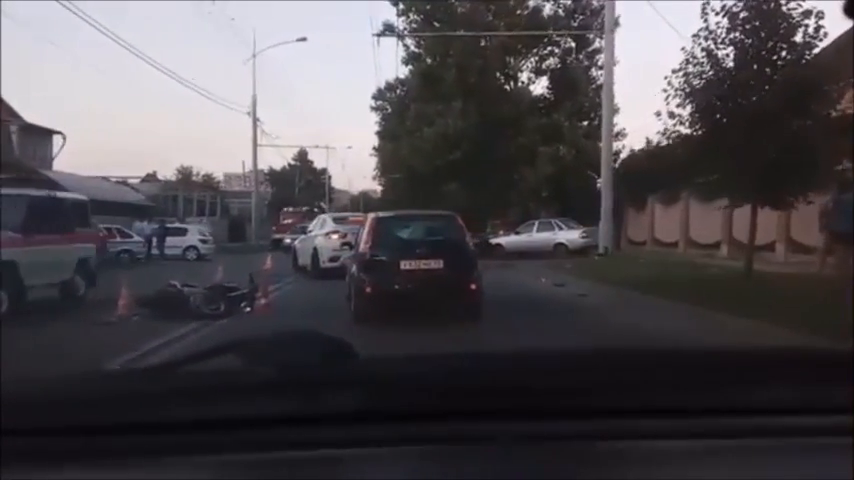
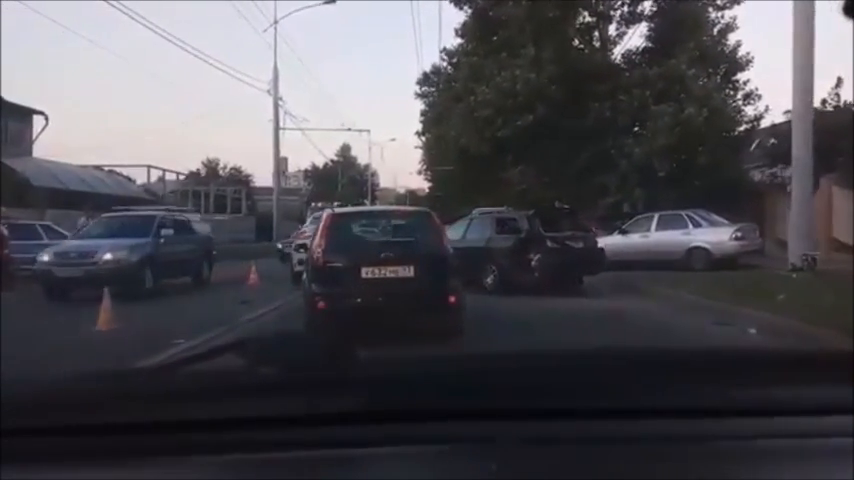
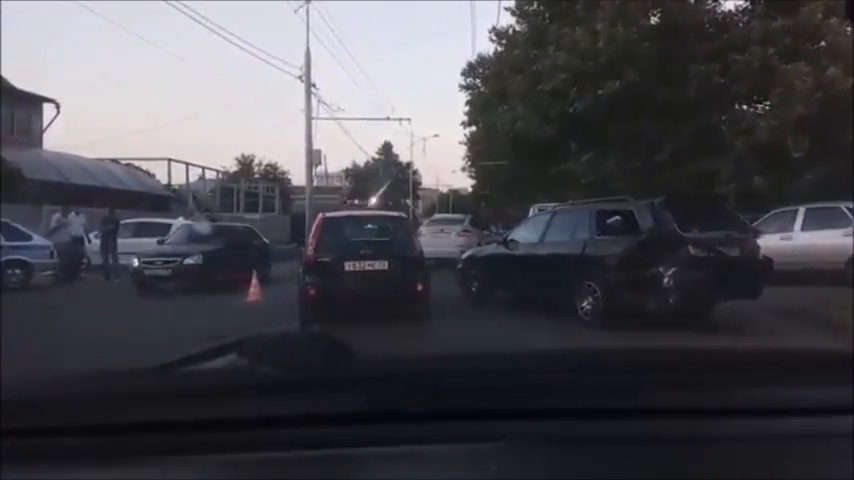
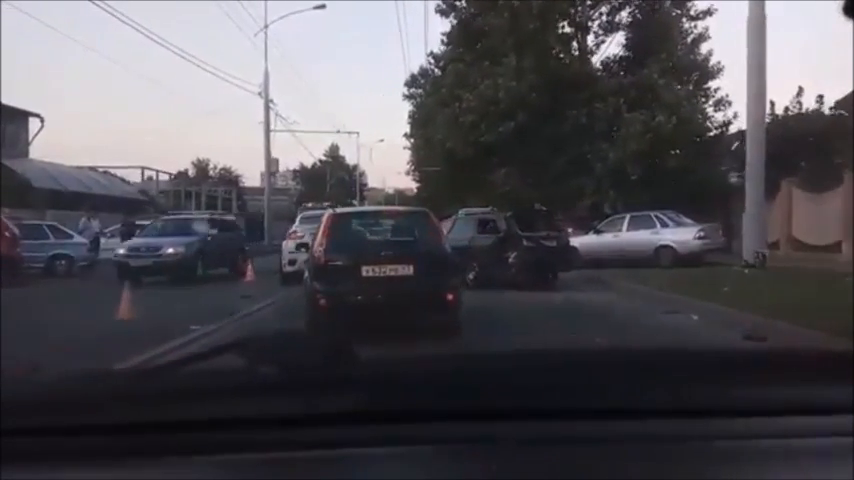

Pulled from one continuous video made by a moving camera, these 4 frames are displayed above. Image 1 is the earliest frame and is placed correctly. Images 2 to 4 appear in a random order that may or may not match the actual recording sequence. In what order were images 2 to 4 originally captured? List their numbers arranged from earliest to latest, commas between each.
4, 2, 3
